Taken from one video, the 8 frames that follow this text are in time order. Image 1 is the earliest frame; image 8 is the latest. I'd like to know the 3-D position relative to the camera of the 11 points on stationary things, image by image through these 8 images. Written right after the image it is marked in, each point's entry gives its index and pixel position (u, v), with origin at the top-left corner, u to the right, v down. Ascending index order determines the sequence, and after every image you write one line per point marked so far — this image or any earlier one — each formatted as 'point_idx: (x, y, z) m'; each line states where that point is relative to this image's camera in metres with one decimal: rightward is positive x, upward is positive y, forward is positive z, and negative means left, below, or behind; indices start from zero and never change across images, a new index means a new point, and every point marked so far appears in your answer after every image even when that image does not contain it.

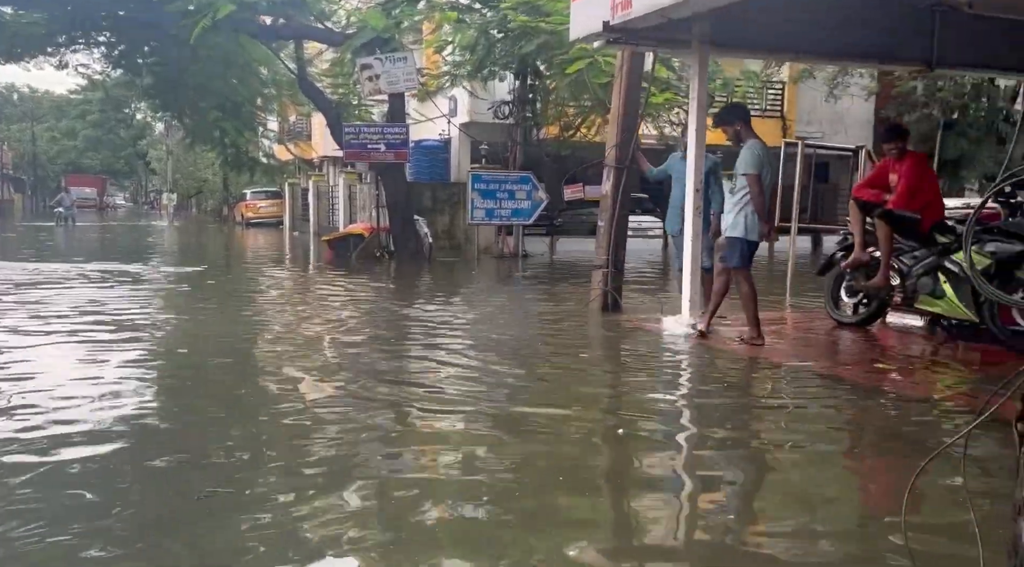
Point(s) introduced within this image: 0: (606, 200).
0: (+0.9, +0.8, +9.1) m
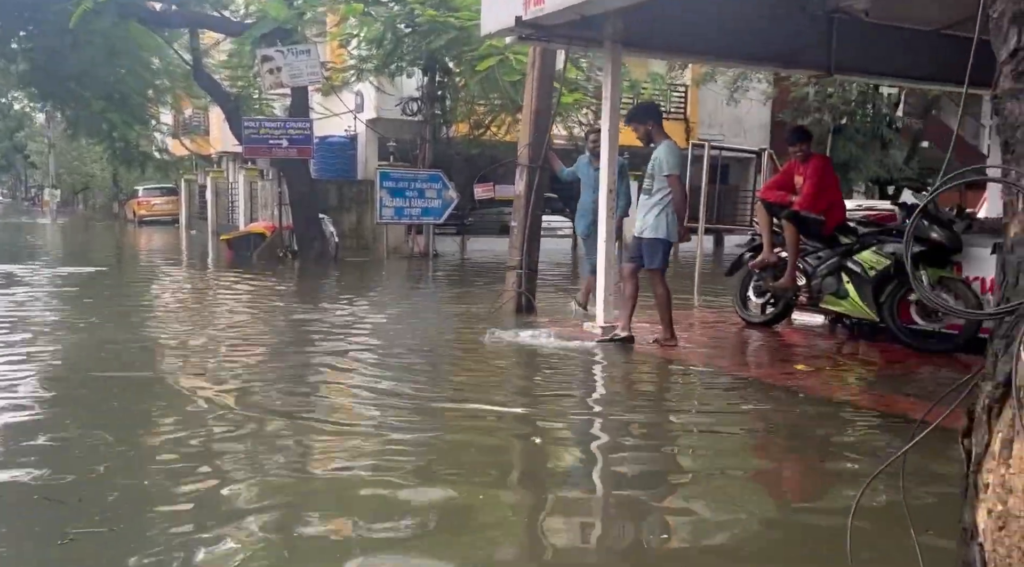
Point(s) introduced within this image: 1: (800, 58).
0: (+0.1, +0.8, +9.0) m
1: (+2.8, +2.2, +9.4) m
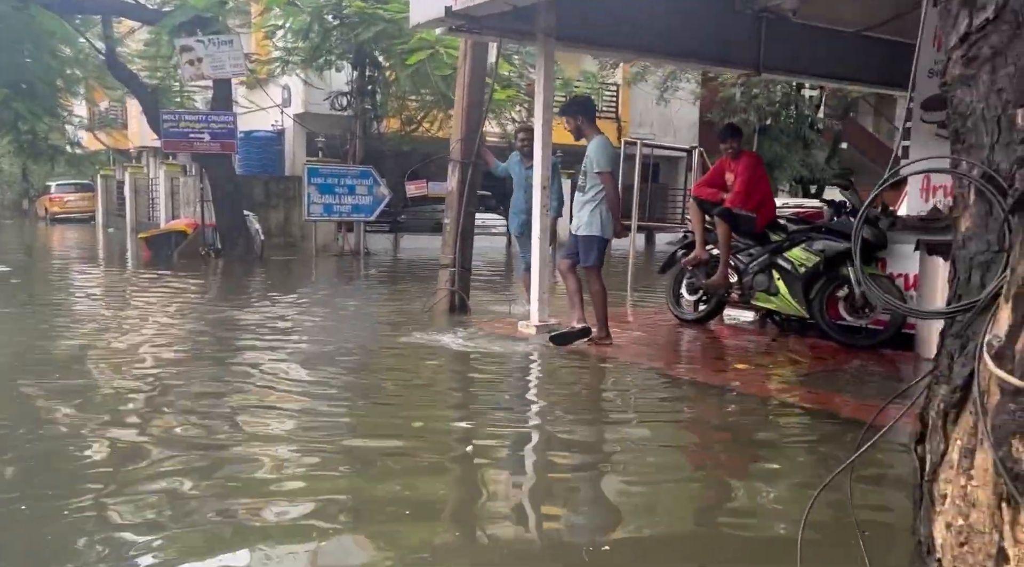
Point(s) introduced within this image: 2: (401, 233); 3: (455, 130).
0: (-0.5, +0.8, +8.8) m
1: (+2.1, +2.2, +9.4) m
2: (-2.1, +0.9, +18.4) m
3: (-0.5, +1.4, +8.8) m
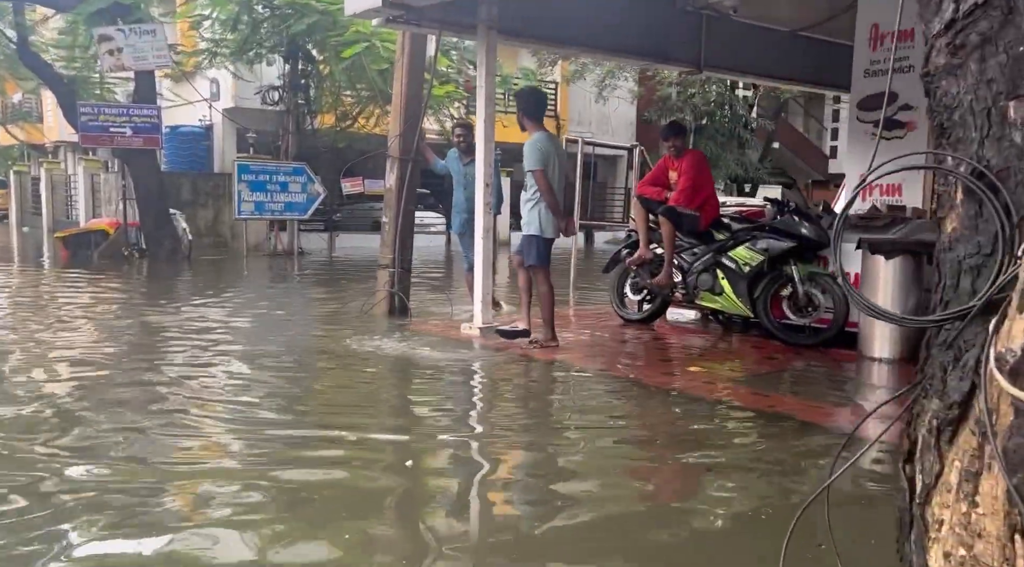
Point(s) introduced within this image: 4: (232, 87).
0: (-1.1, +0.8, +8.5) m
1: (+1.6, +2.2, +9.3) m
2: (-3.2, +0.9, +18.0) m
3: (-1.0, +1.4, +8.5) m
4: (-5.6, +3.9, +19.6) m
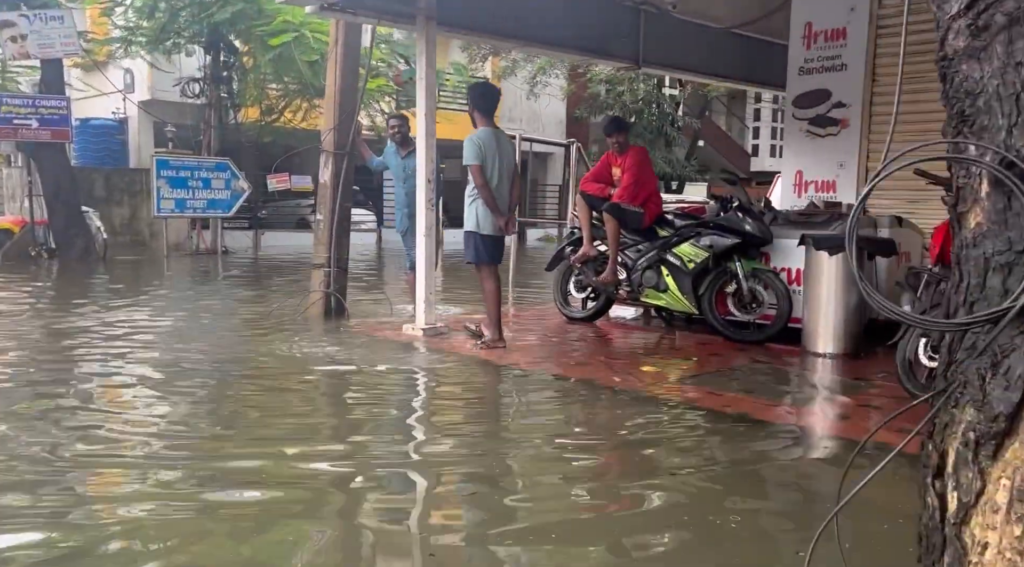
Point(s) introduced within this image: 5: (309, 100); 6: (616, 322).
0: (-1.6, +0.8, +8.2) m
1: (+1.0, +2.2, +9.2) m
2: (-4.5, +1.0, +17.5) m
3: (-1.6, +1.4, +8.2) m
4: (-7.0, +3.9, +18.9) m
5: (-3.1, +2.9, +15.2) m
6: (+0.9, -0.3, +8.5) m
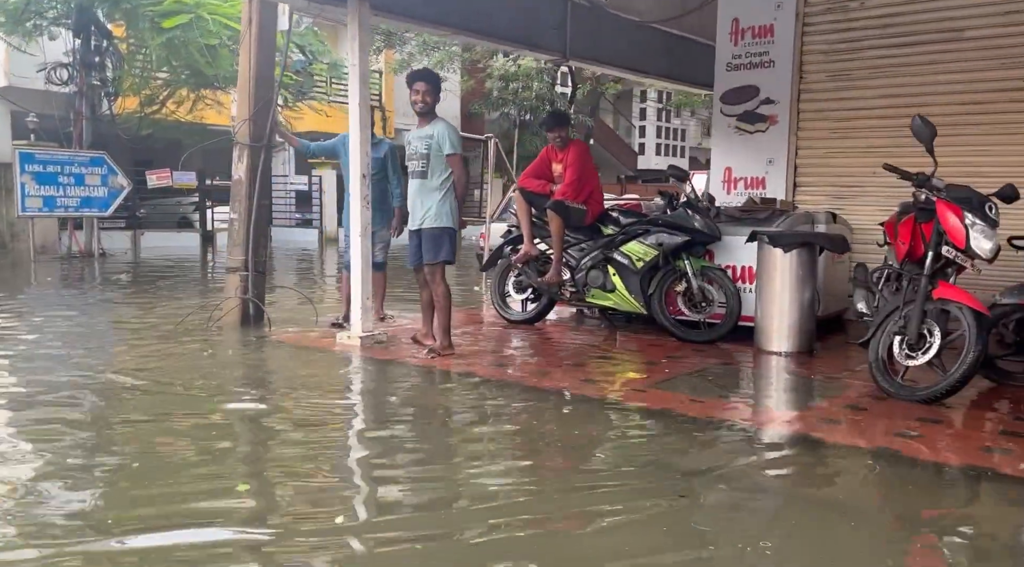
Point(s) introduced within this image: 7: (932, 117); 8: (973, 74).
0: (-2.1, +0.8, +7.6) m
1: (+0.3, +2.2, +8.8) m
2: (-6.2, +0.9, +16.3) m
3: (-2.1, +1.3, +7.5) m
4: (-9.0, +3.8, +17.4) m
5: (-4.5, +2.8, +14.2) m
6: (+0.3, -0.3, +8.1) m
7: (+3.4, +1.3, +7.8) m
8: (+3.6, +1.6, +7.6) m
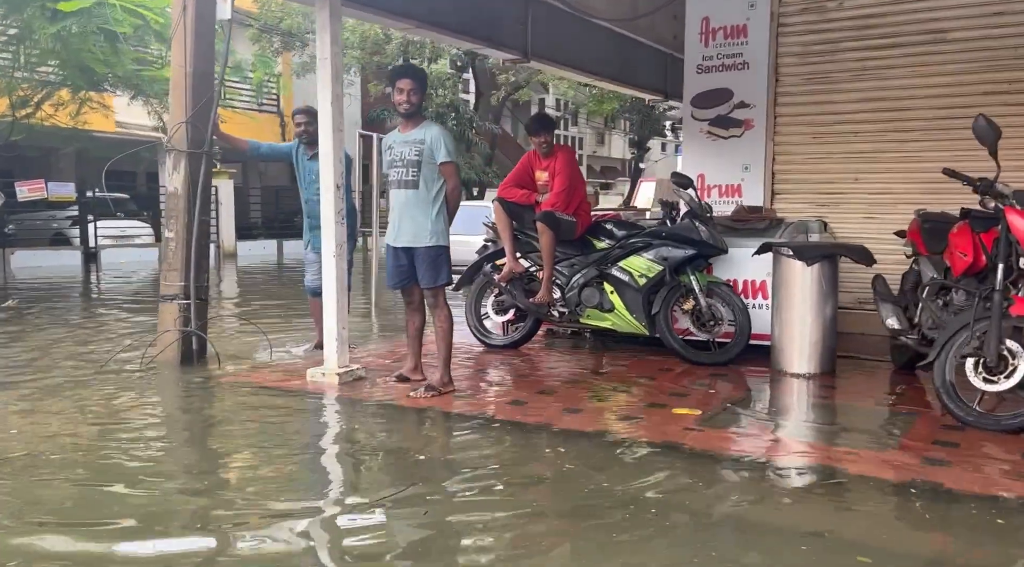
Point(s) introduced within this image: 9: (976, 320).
0: (-2.2, +0.6, +6.5) m
1: (-0.1, +2.1, +8.1) m
2: (-7.5, +0.5, +14.6) m
3: (-2.2, +1.2, +6.5) m
4: (-10.4, +3.4, +15.3) m
5: (-5.6, +2.5, +12.8) m
6: (+0.1, -0.5, +7.4) m
7: (+3.1, +1.3, +7.5) m
8: (+3.3, +1.5, +7.4) m
9: (+2.3, -0.2, +4.8) m
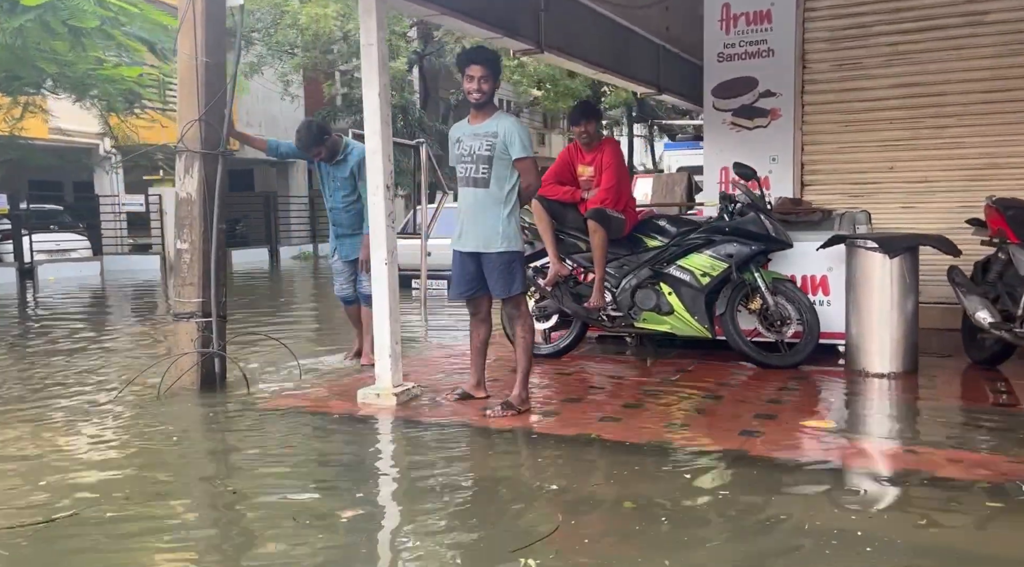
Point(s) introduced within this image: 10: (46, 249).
0: (-1.9, +0.5, +5.8) m
1: (0.0, +2.0, +7.6) m
2: (-7.9, +0.2, +13.4) m
3: (-1.9, +1.1, +5.8) m
4: (-11.0, +3.0, +13.8) m
5: (-5.9, +2.3, +11.8) m
6: (+0.4, -0.5, +6.9) m
7: (+3.3, +1.3, +7.3) m
8: (+3.5, +1.6, +7.2) m
9: (+2.8, -0.1, +4.5) m
10: (-7.2, +0.5, +15.2) m
